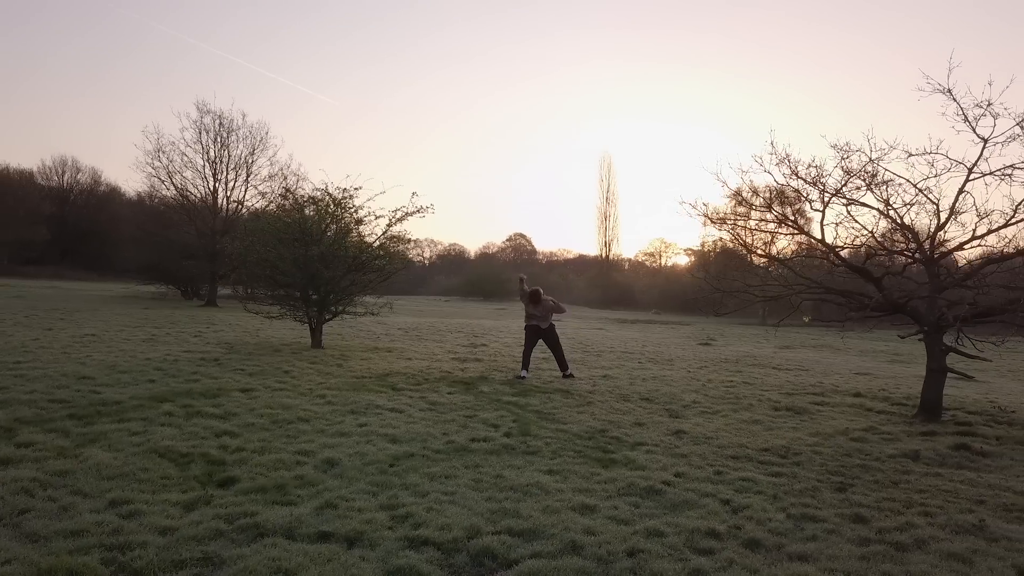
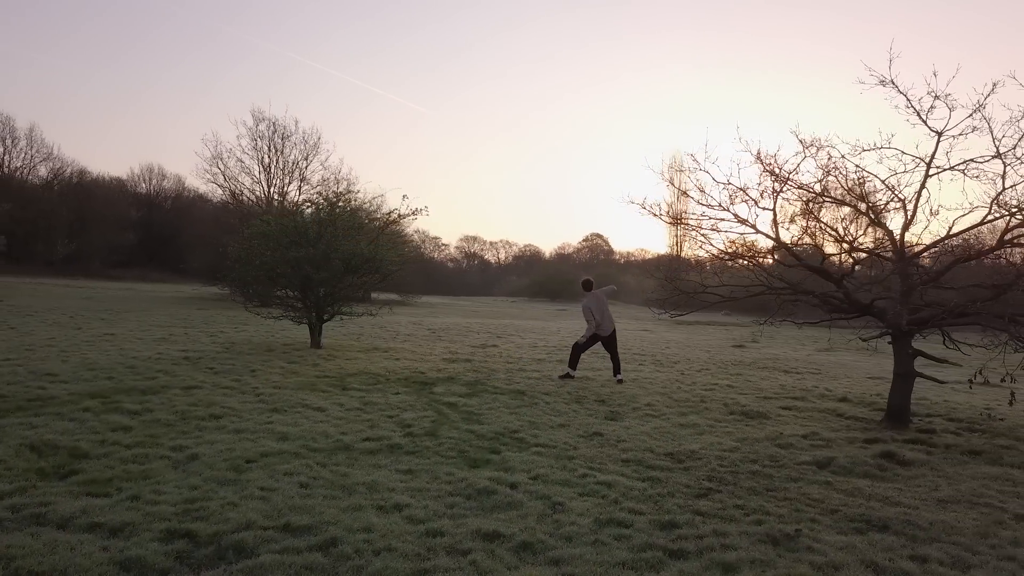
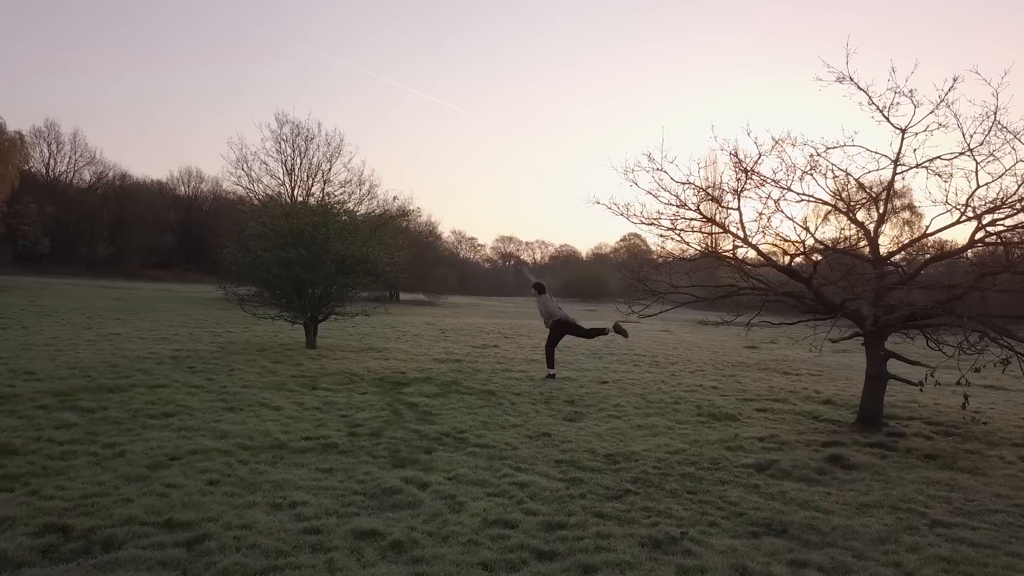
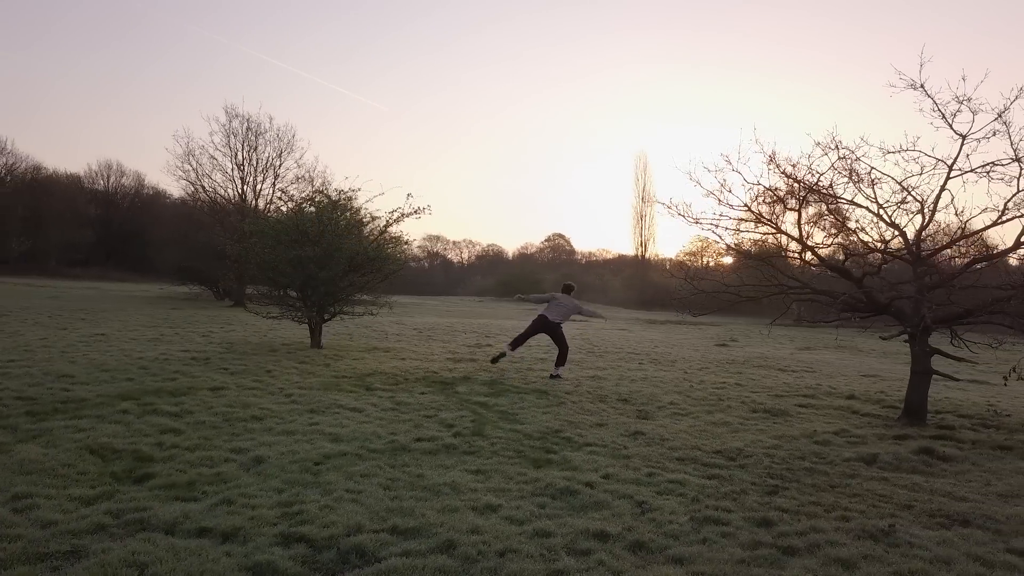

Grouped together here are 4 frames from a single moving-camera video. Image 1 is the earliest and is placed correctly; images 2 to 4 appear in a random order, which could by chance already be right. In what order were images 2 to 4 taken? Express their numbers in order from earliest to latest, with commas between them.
4, 2, 3
